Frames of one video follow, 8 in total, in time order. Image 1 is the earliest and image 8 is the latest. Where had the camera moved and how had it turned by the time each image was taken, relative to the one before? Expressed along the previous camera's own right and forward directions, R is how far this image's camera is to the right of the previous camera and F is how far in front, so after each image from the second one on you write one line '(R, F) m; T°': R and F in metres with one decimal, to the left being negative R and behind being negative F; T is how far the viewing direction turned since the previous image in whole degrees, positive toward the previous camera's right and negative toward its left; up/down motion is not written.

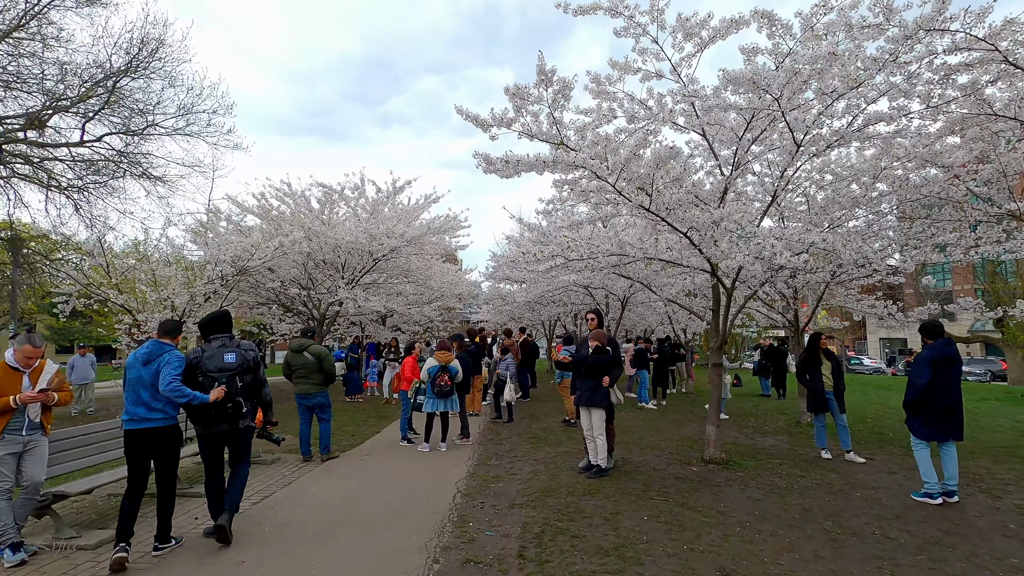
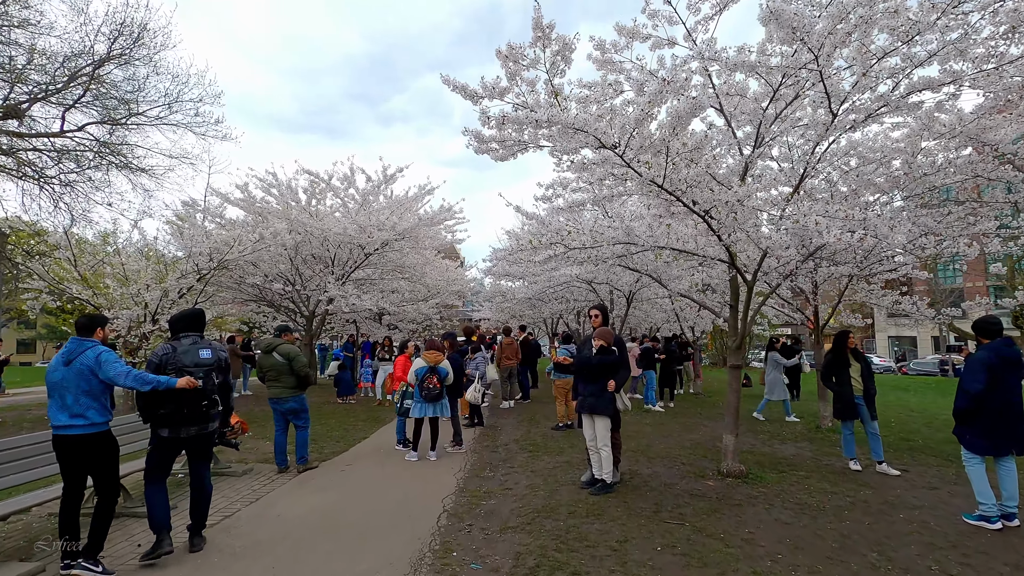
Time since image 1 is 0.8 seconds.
(+0.1, +0.7) m; 0°
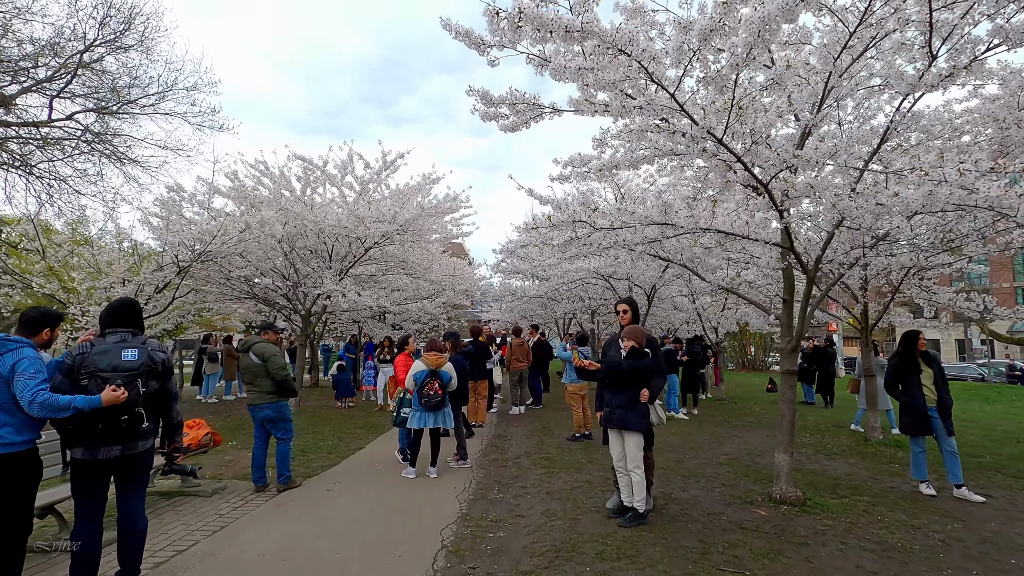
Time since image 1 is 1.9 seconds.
(0.0, +0.9) m; -1°
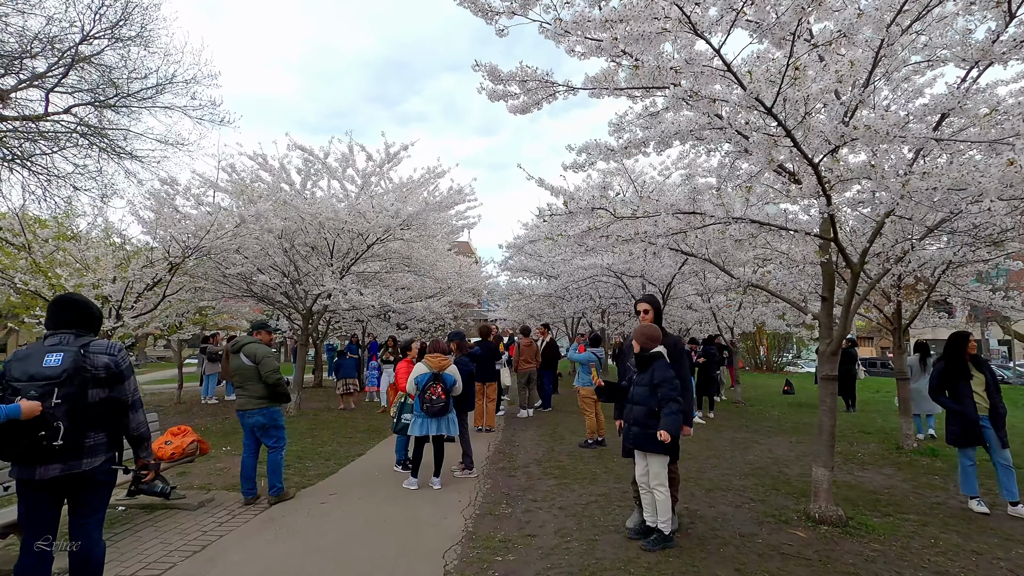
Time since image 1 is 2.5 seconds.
(0.0, +0.5) m; -1°
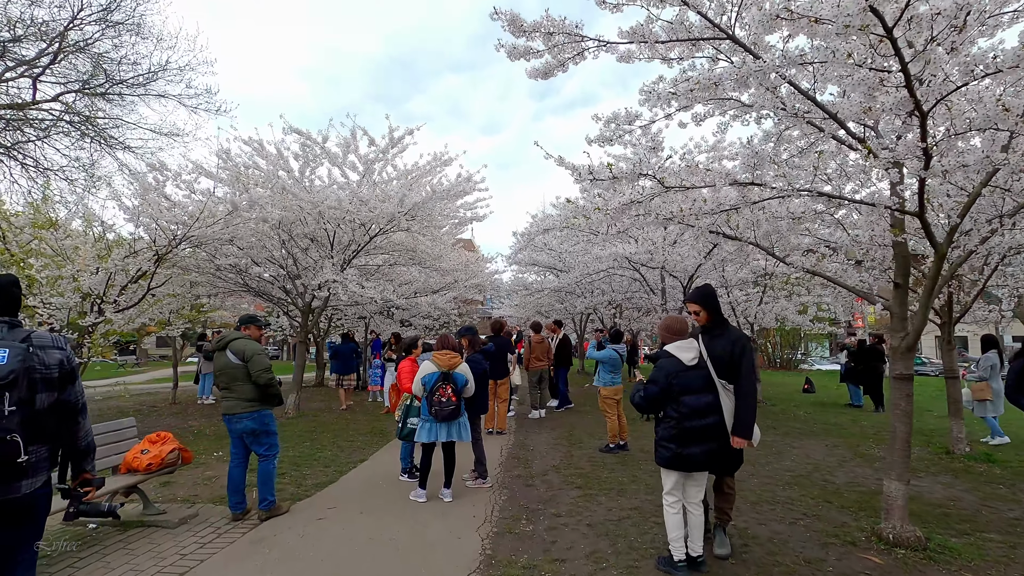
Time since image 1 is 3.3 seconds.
(-0.2, +0.6) m; 0°
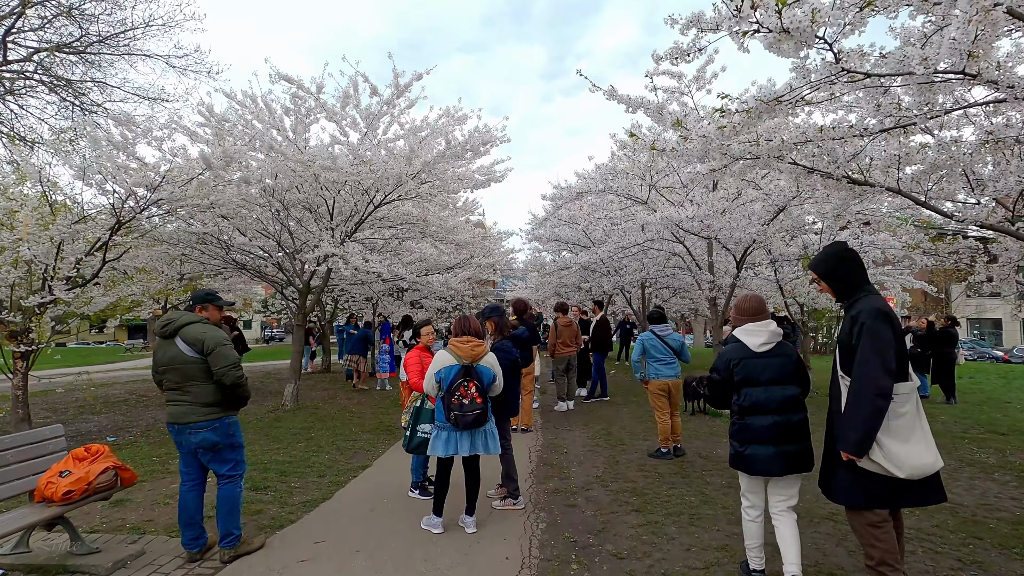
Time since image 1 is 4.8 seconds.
(-0.2, +1.3) m; -1°
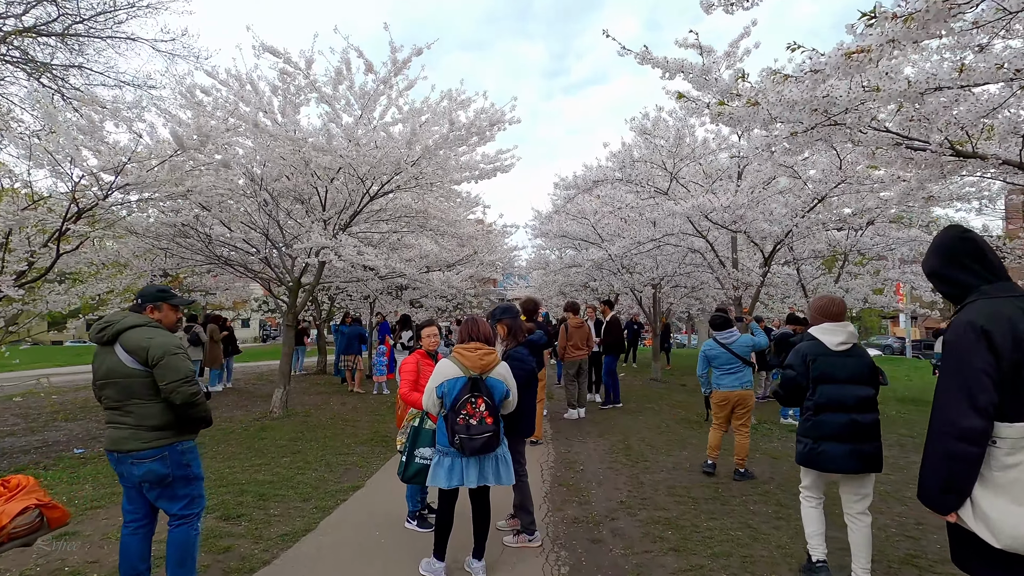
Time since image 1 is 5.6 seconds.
(-0.1, +0.7) m; 0°
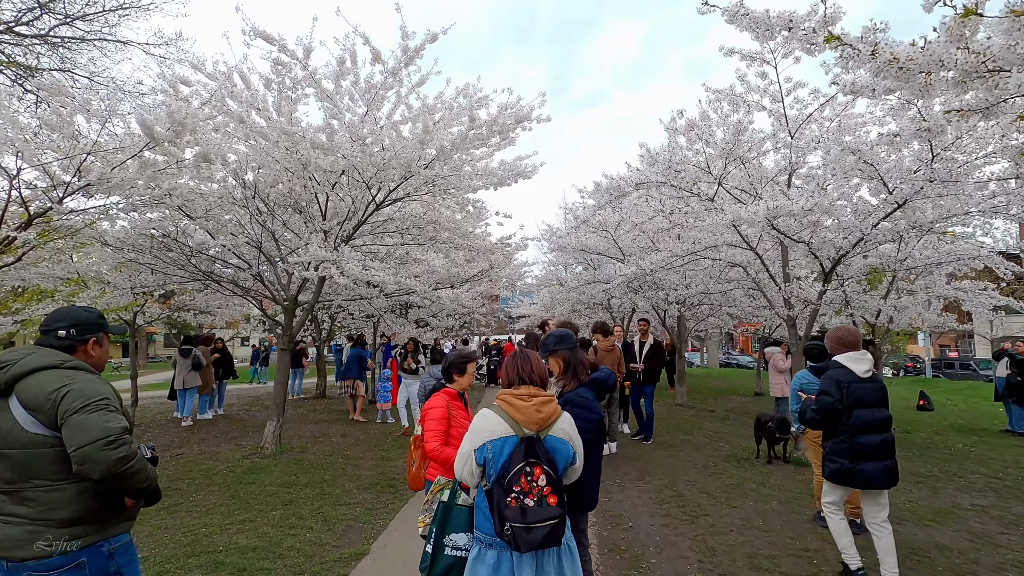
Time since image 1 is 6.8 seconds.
(-0.3, +0.9) m; 0°
